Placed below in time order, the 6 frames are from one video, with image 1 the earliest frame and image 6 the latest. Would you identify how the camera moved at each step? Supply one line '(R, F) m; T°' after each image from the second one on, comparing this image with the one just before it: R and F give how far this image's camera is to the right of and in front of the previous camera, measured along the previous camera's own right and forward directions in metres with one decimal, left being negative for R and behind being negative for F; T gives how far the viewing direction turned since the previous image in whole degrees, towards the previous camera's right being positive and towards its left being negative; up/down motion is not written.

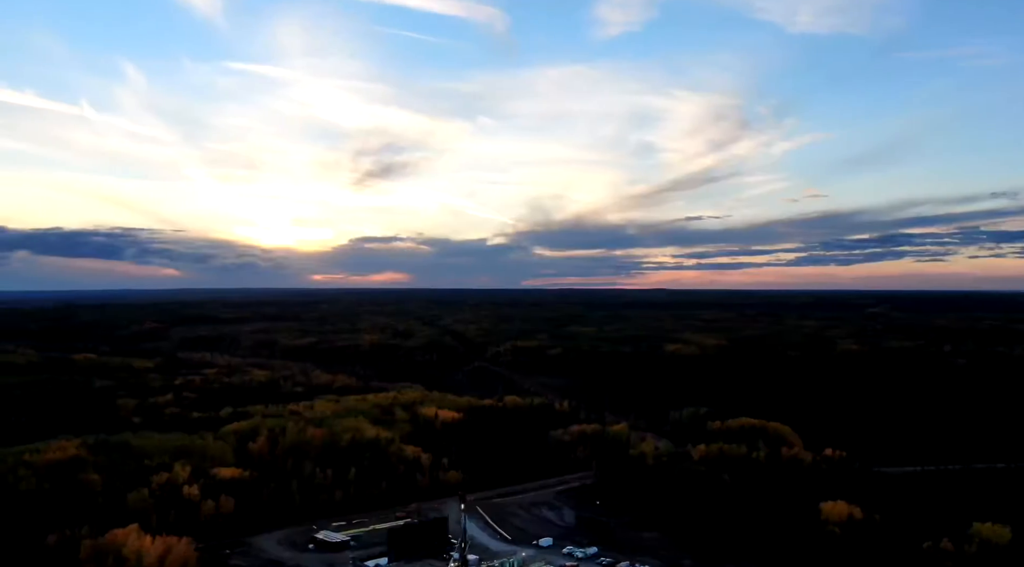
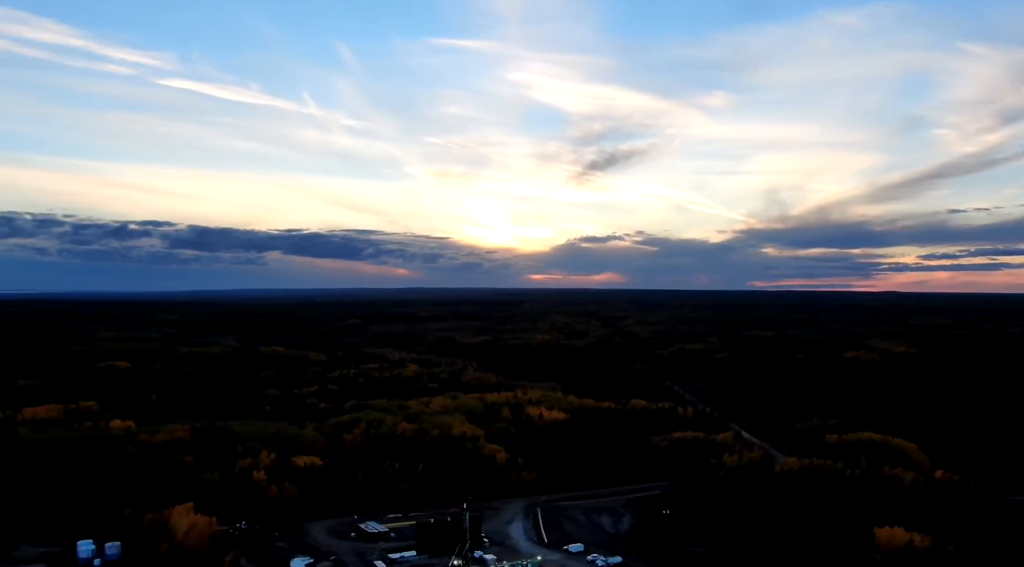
(+3.7, +0.6) m; -12°
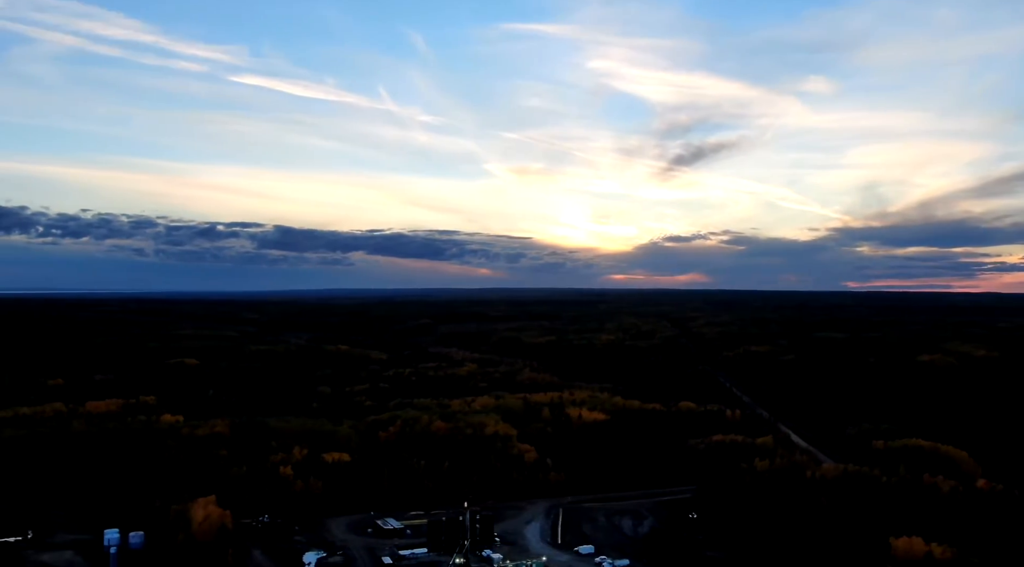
(+1.4, 0.0) m; -5°
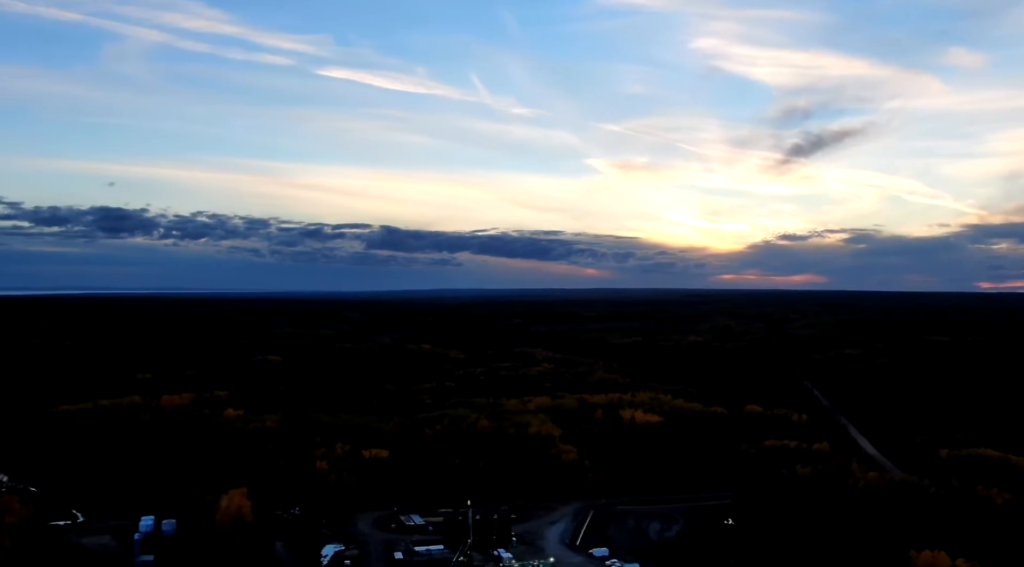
(+1.9, 0.0) m; -6°
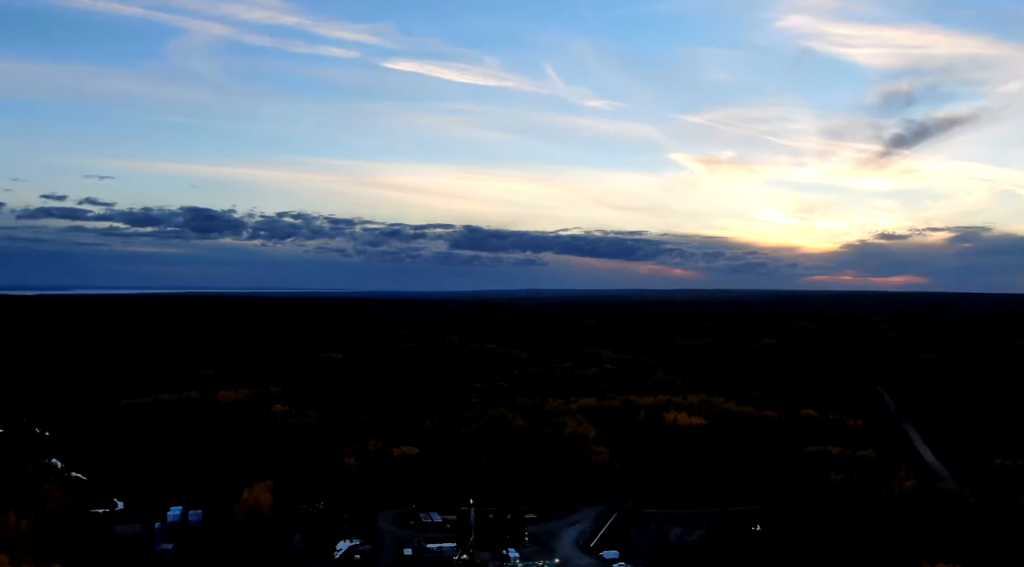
(+1.5, -0.1) m; -5°
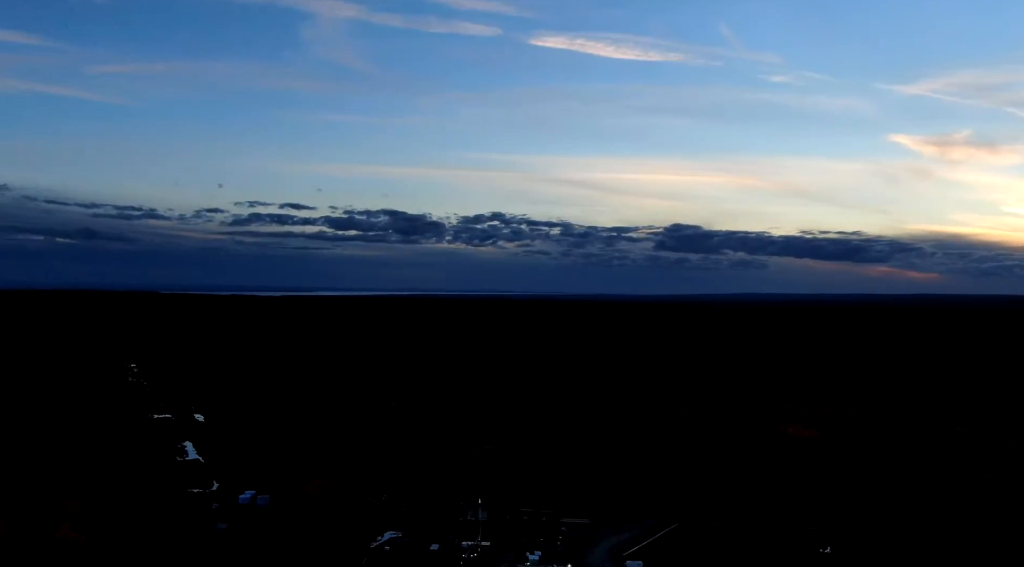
(+3.9, -0.1) m; -12°
